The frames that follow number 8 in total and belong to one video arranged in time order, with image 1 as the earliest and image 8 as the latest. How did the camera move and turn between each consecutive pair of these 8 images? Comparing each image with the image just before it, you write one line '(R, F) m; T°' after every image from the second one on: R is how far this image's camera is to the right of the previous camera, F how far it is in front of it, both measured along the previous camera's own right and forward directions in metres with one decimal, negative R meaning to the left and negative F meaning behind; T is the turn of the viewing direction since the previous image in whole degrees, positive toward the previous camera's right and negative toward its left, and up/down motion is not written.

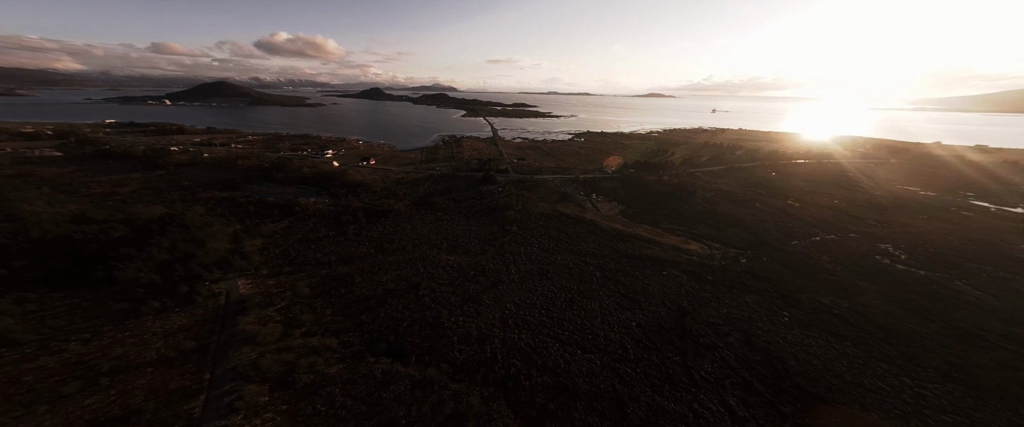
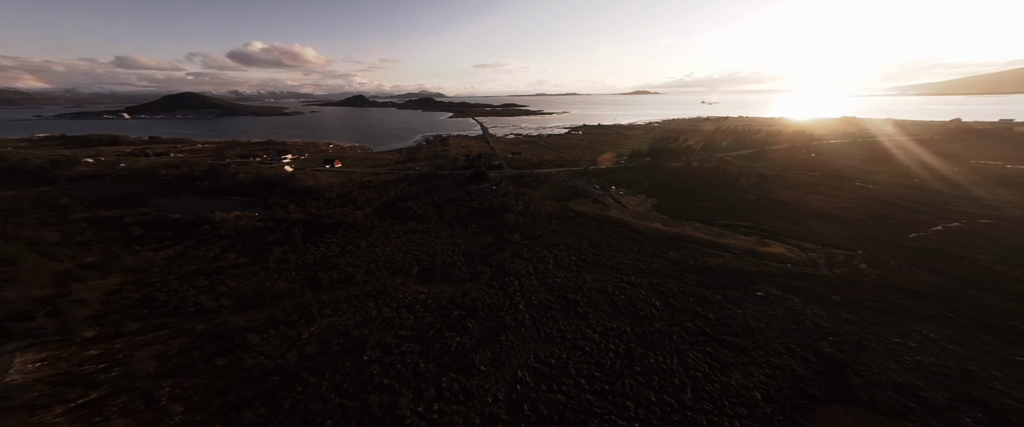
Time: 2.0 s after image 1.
(-0.4, +9.7) m; +1°
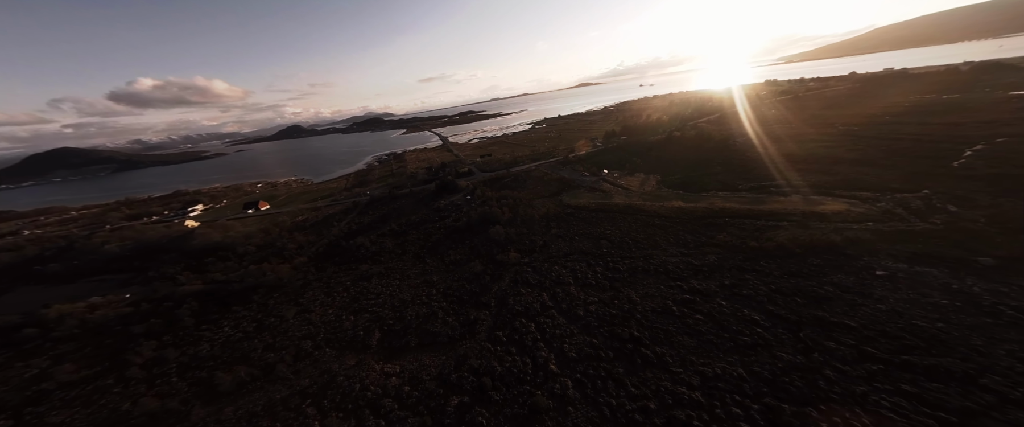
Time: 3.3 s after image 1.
(-1.1, +6.3) m; +6°
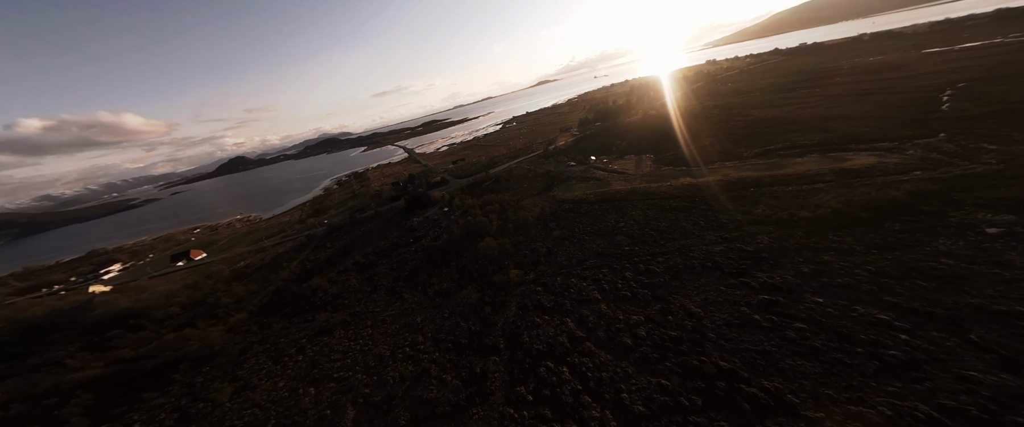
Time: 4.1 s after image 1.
(-0.9, +3.7) m; +5°
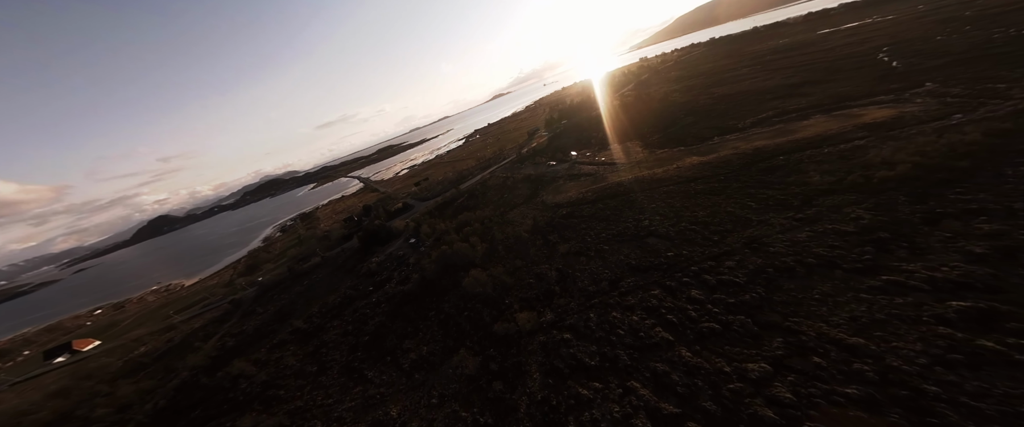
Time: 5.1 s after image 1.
(-0.9, +4.3) m; +7°
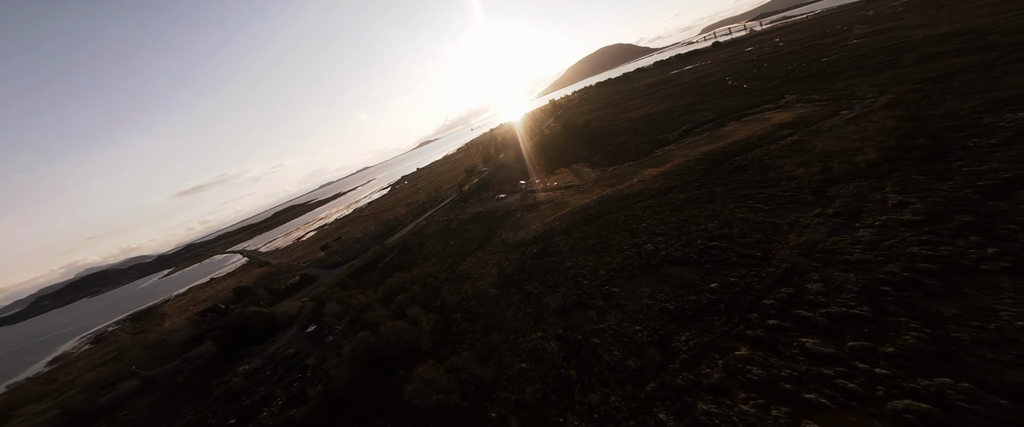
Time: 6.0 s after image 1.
(-1.1, +4.1) m; +15°
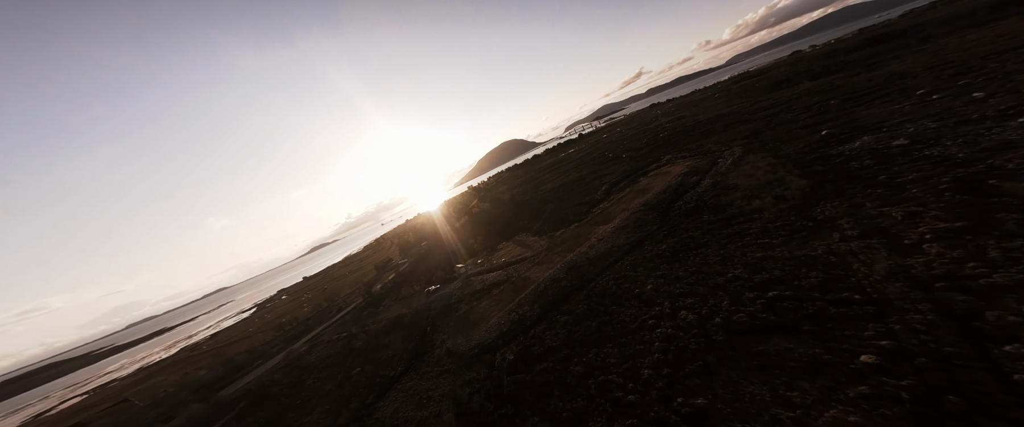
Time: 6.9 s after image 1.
(-1.2, +4.2) m; +19°
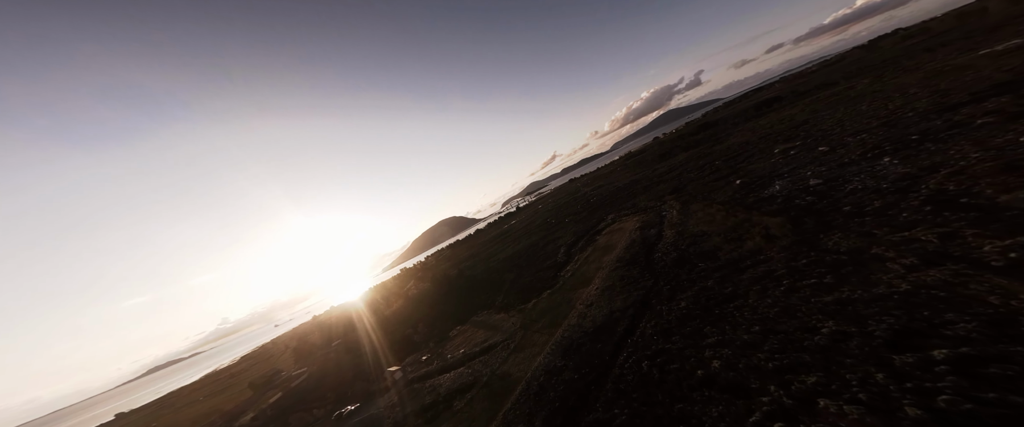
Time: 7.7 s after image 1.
(-1.2, +3.4) m; +14°
